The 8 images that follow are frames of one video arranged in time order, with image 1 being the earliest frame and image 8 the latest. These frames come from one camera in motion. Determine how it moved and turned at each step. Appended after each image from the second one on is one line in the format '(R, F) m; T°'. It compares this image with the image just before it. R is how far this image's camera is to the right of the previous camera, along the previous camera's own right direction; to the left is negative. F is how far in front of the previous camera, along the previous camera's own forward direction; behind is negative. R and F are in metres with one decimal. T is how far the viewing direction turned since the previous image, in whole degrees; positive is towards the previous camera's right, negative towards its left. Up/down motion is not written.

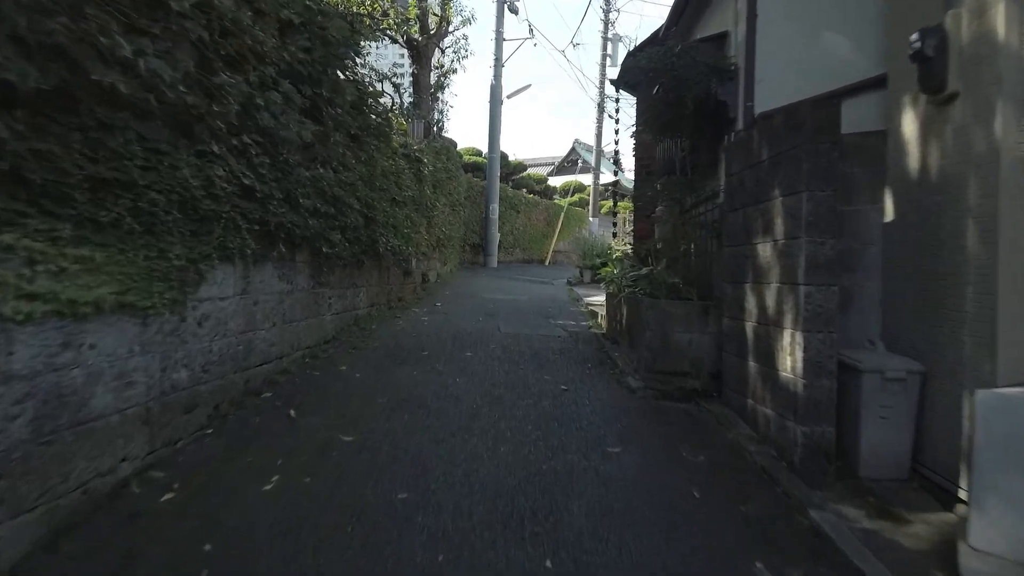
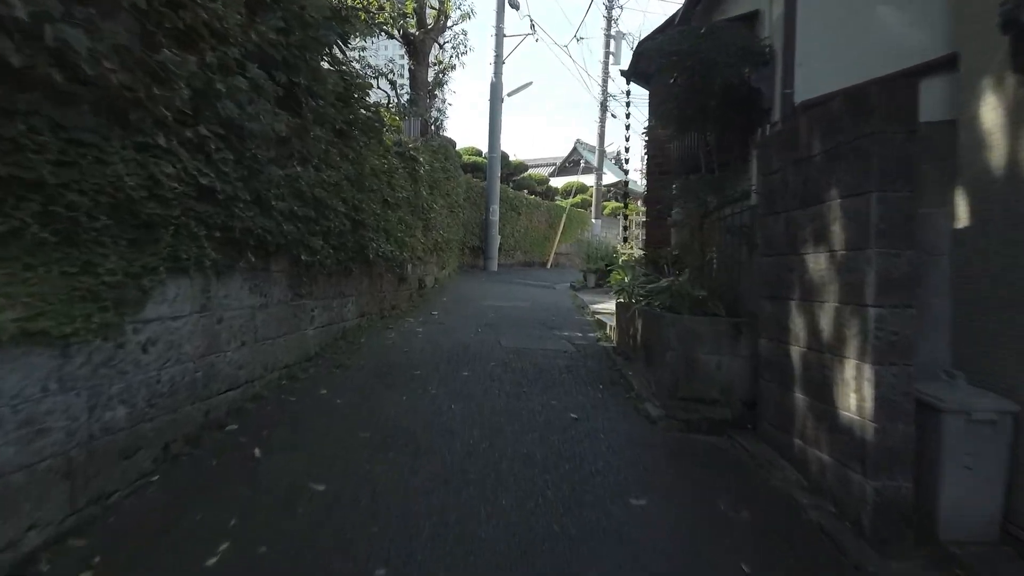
(0.0, +0.7) m; 0°
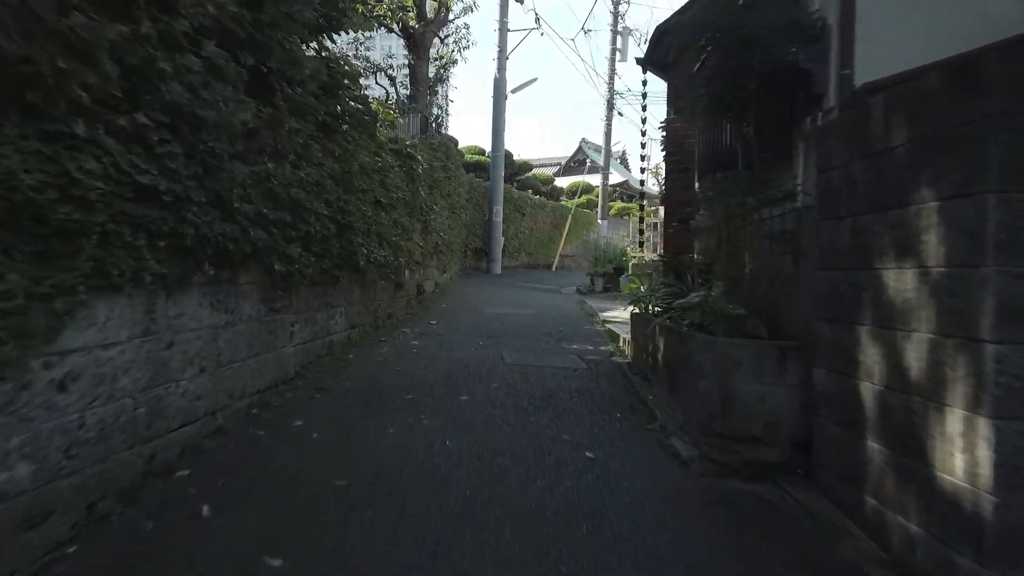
(0.0, +0.7) m; 0°
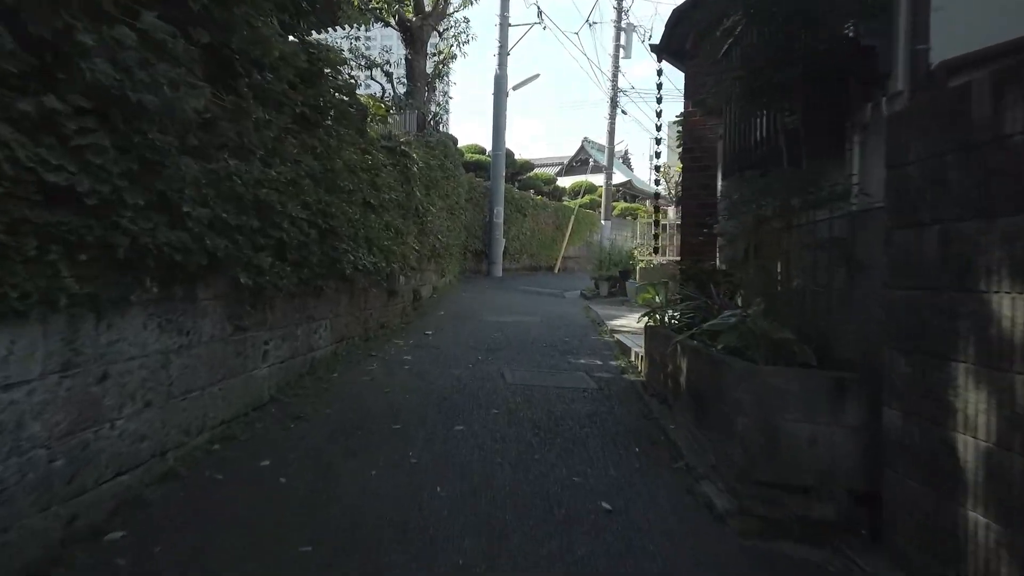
(0.0, +0.7) m; 0°
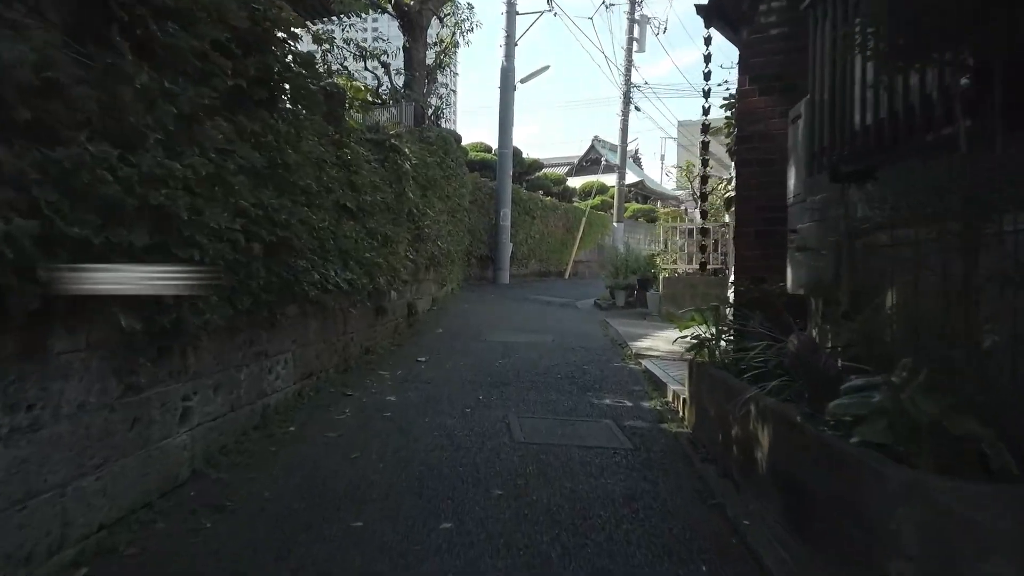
(0.0, +1.4) m; -1°
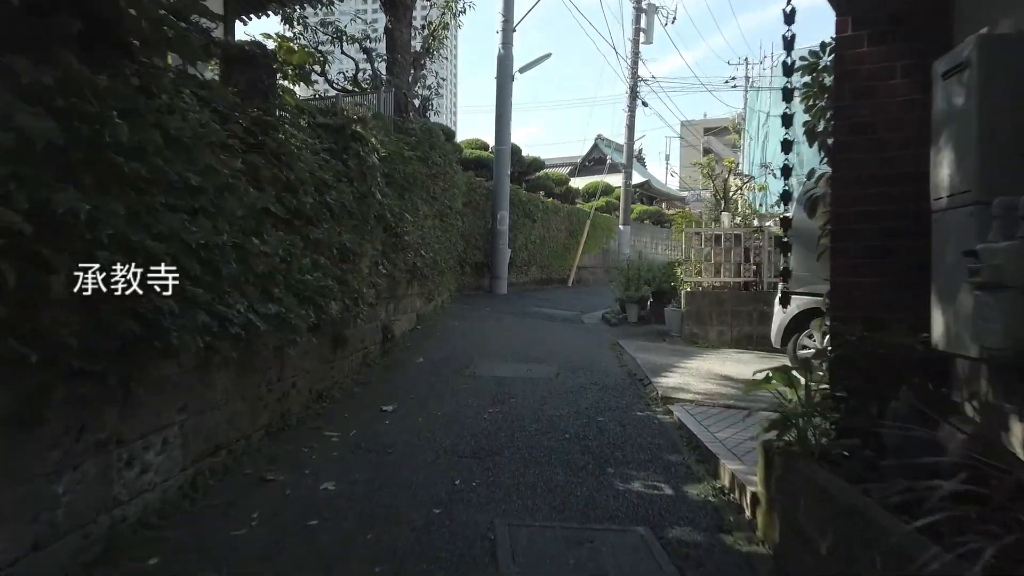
(+0.1, +1.7) m; 0°
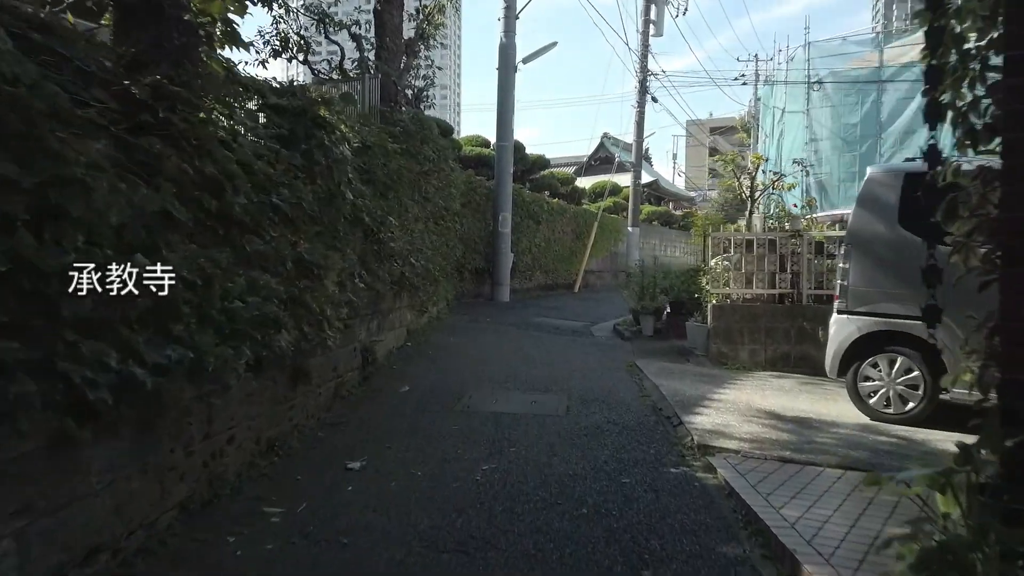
(0.0, +1.3) m; 0°
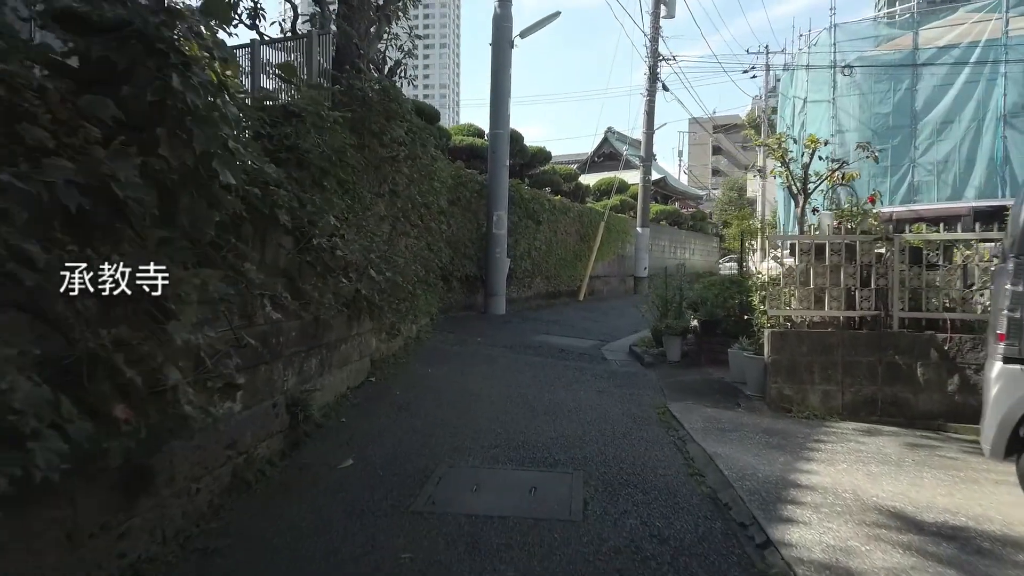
(+0.1, +2.2) m; 0°
